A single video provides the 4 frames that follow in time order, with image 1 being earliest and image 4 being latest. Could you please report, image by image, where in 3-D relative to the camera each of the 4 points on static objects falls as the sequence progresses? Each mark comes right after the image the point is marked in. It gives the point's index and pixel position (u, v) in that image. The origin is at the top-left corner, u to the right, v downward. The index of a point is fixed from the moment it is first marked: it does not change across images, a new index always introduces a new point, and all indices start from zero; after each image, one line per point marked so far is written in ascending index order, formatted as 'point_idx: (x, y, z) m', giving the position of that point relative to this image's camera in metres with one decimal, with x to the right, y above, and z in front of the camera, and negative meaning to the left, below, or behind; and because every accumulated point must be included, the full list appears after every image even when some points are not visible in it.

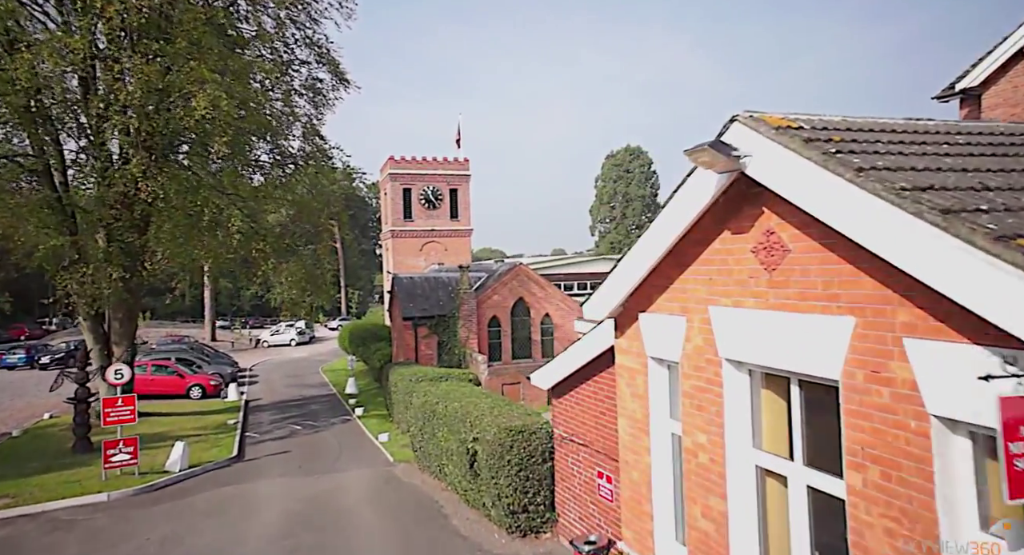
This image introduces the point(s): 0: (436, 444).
0: (-1.5, -3.2, +12.6) m
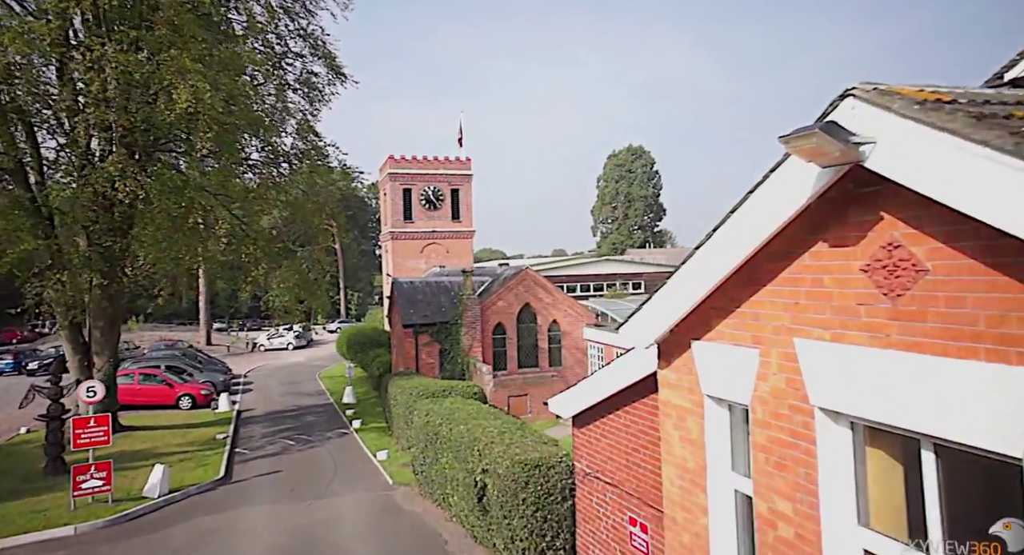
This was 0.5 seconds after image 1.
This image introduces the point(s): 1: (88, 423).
0: (-1.3, -3.4, +11.4) m
1: (-7.8, -2.7, +12.0) m
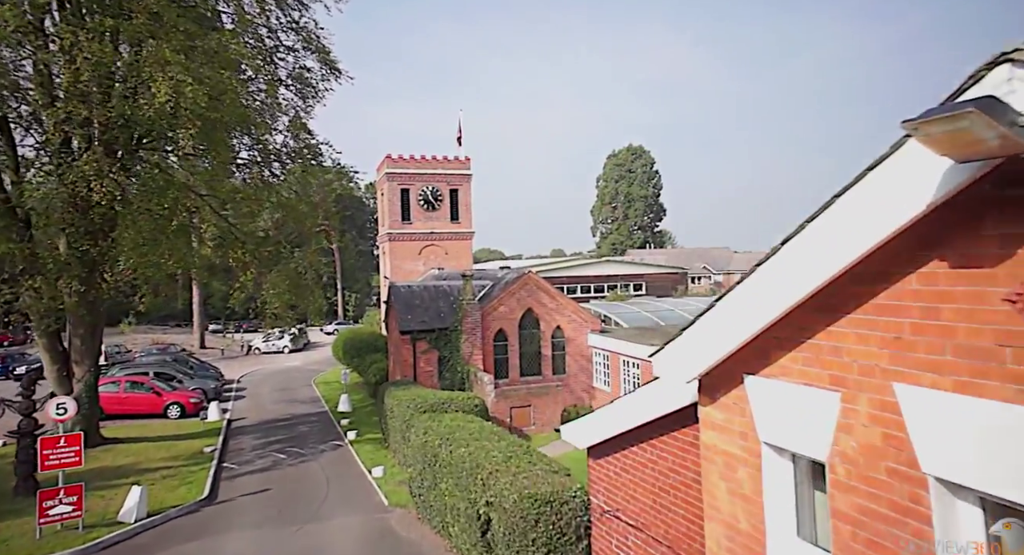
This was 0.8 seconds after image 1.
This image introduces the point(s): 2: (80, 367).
0: (-1.2, -3.5, +10.5) m
1: (-7.7, -2.8, +11.1) m
2: (-11.1, -2.3, +16.7) m
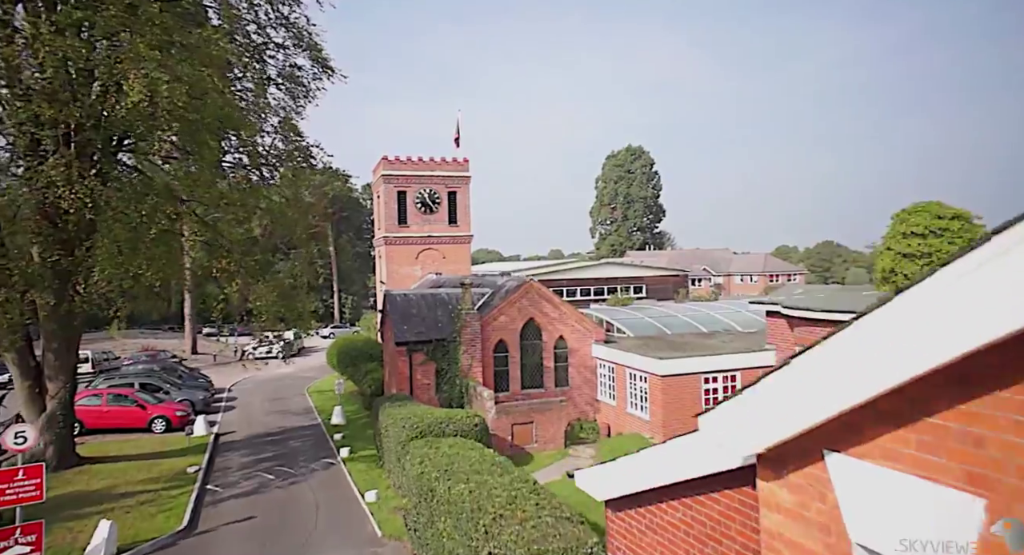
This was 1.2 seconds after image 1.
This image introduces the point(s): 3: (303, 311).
0: (-1.1, -3.8, +9.5) m
1: (-7.7, -3.1, +10.1) m
2: (-11.0, -2.6, +15.7) m
3: (-6.0, -1.0, +18.7) m
